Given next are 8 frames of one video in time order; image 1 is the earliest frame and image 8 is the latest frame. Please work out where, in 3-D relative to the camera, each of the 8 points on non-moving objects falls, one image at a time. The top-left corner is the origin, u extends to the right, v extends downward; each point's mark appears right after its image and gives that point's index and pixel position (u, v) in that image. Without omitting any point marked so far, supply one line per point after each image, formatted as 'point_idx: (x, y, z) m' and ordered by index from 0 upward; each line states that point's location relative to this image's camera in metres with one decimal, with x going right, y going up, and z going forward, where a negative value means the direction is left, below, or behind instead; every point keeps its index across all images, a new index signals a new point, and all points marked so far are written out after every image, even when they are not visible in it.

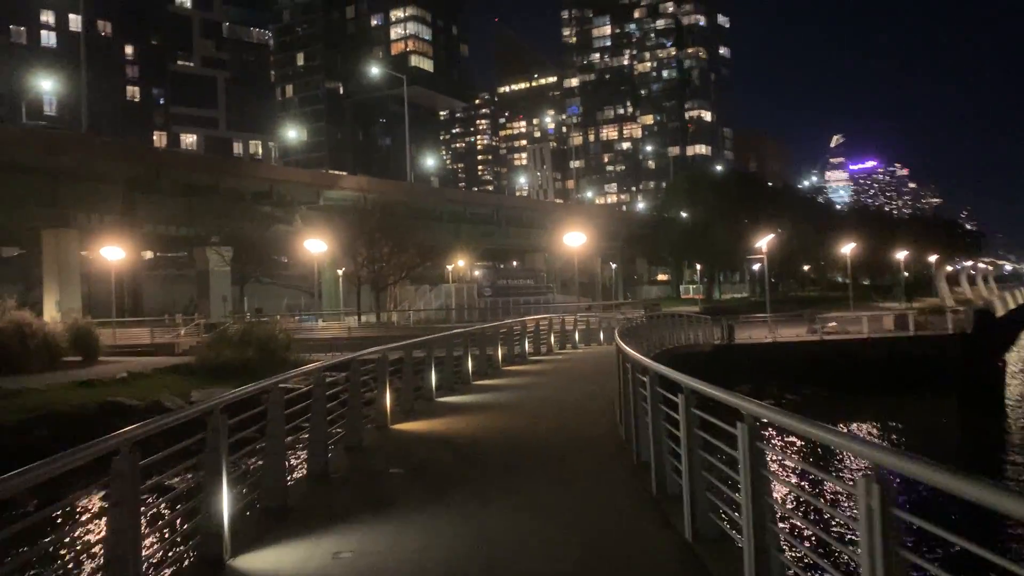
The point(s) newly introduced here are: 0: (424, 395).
0: (-1.6, -2.0, +16.6) m
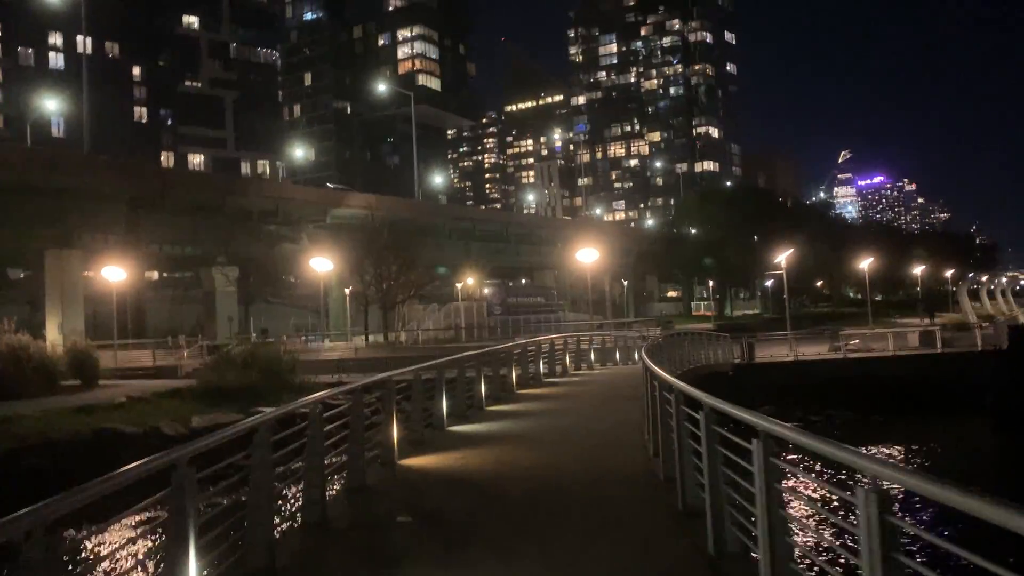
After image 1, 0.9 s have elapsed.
0: (-1.3, -2.3, +15.3) m
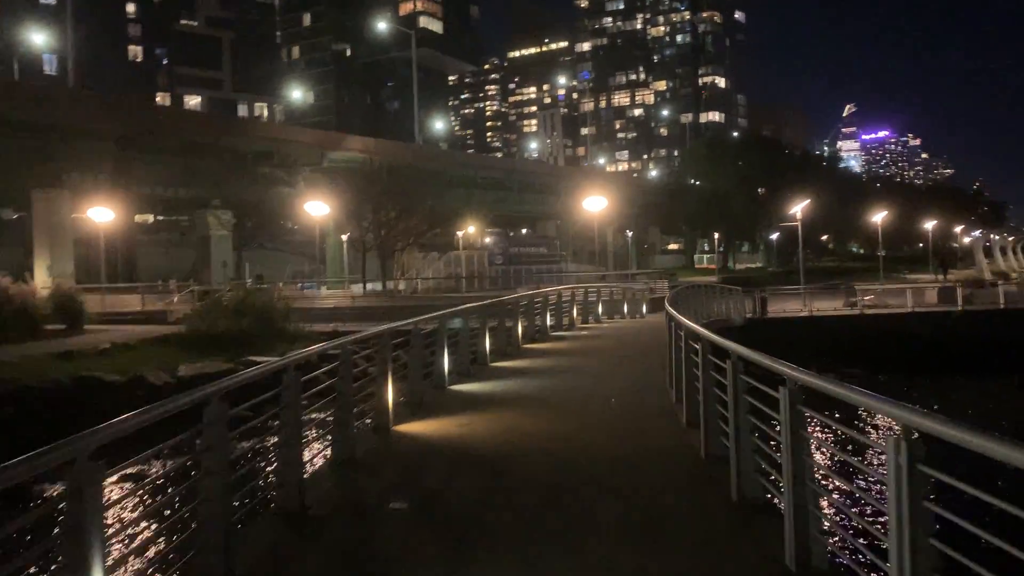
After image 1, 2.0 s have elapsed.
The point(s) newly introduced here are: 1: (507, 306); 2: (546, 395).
0: (-1.1, -1.4, +13.8) m
1: (-0.1, -0.3, +19.3) m
2: (+0.5, -1.5, +12.8) m
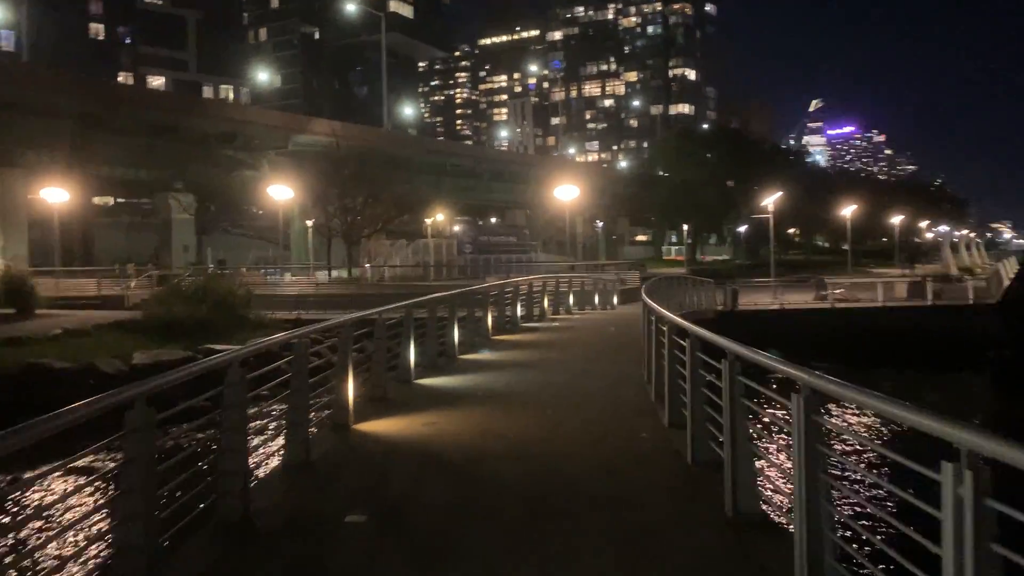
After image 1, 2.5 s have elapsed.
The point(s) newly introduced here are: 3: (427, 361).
0: (-1.6, -1.3, +13.1) m
1: (-0.7, -0.1, +18.6) m
2: (+0.1, -1.4, +12.1) m
3: (-1.4, -1.2, +14.7) m
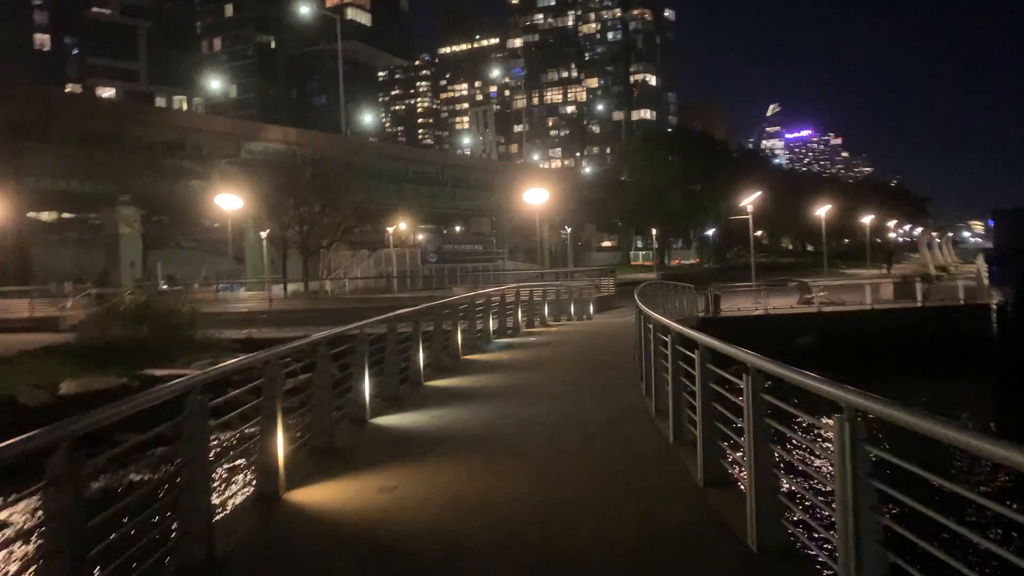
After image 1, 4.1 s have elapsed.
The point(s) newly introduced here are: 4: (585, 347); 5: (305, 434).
0: (-1.8, -1.5, +10.6) m
1: (-1.2, -0.4, +16.2) m
2: (-0.1, -1.5, +9.7) m
3: (-1.7, -1.4, +12.3) m
4: (+1.5, -1.2, +18.9) m
5: (-2.1, -1.5, +9.2) m
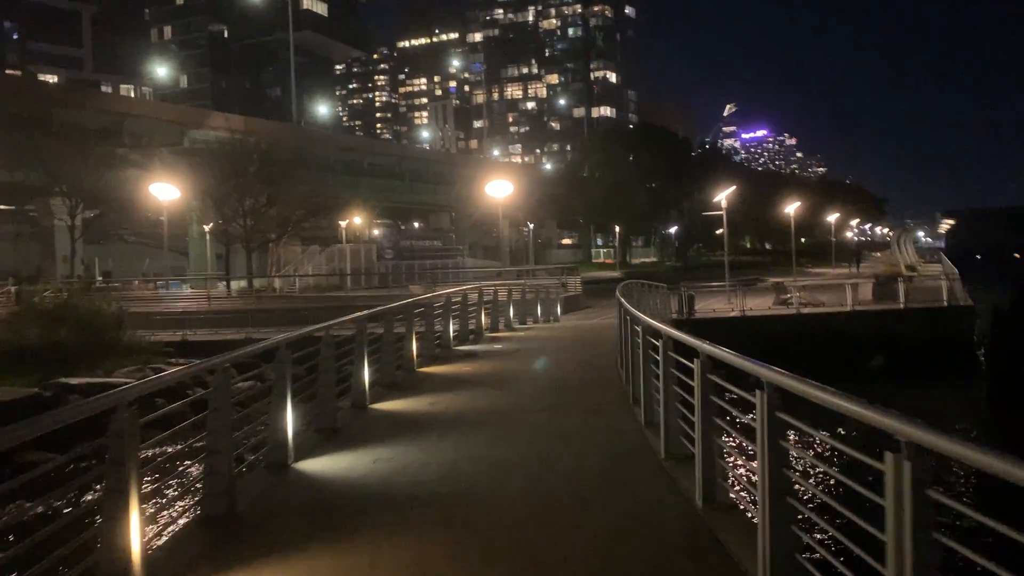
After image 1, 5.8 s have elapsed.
0: (-2.1, -1.5, +8.2) m
1: (-1.7, -0.4, +13.8) m
2: (-0.4, -1.5, +7.3) m
3: (-2.0, -1.4, +9.8) m
4: (+0.8, -1.2, +16.5) m
5: (-2.3, -1.5, +6.7) m
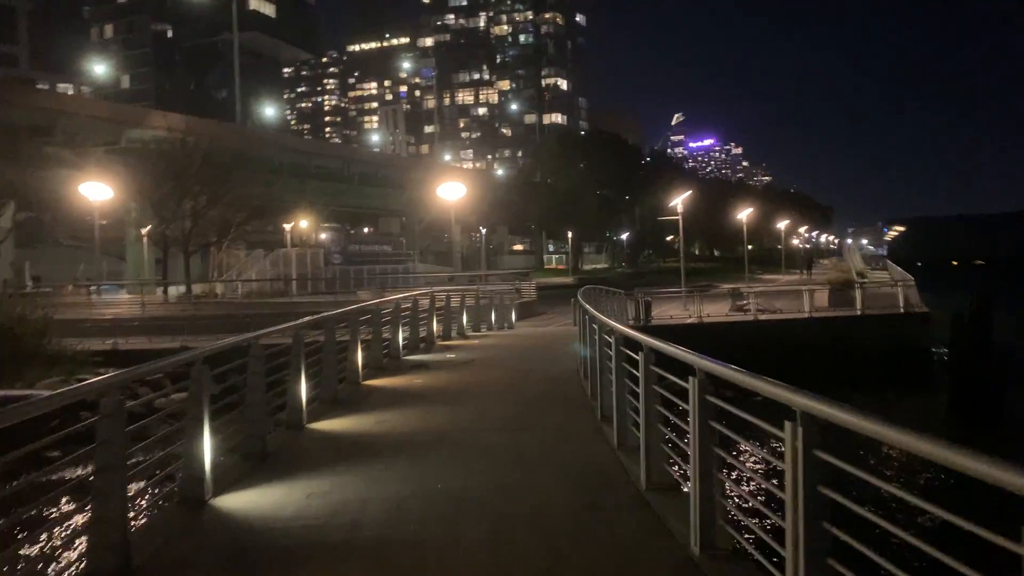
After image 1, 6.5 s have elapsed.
0: (-2.5, -1.5, +6.9) m
1: (-2.4, -0.4, +12.5) m
2: (-0.7, -1.6, +6.2) m
3: (-2.5, -1.5, +8.5) m
4: (0.0, -1.3, +15.4) m
5: (-2.5, -1.6, +5.4) m
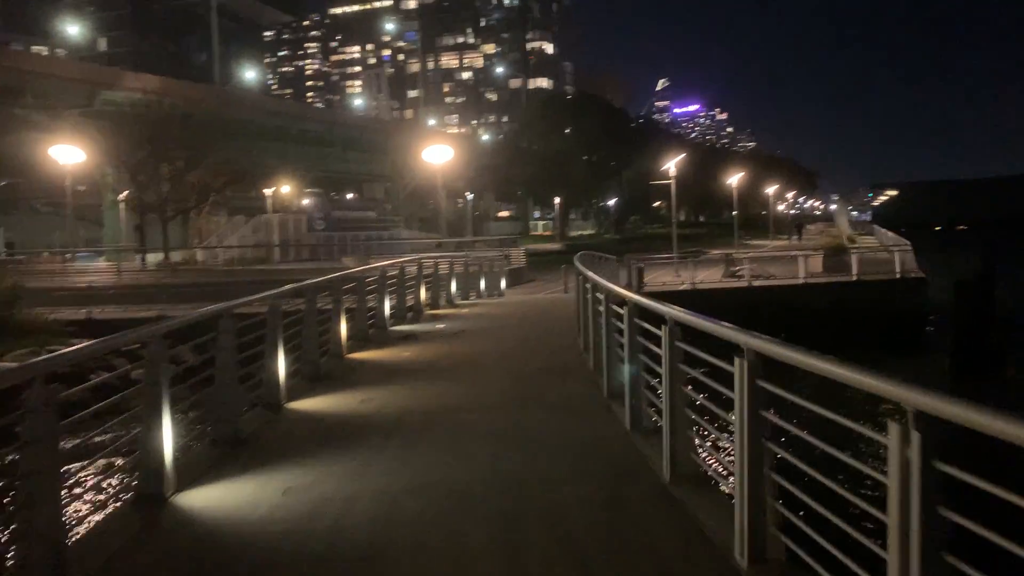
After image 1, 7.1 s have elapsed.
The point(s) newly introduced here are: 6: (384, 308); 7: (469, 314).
0: (-2.4, -1.3, +6.0) m
1: (-2.4, 0.0, +11.6) m
2: (-0.6, -1.4, +5.3) m
3: (-2.4, -1.2, +7.7) m
4: (-0.1, -0.8, +14.6) m
5: (-2.5, -1.4, +4.5) m
6: (-2.2, -0.3, +15.7) m
7: (-0.9, -0.5, +19.2) m
